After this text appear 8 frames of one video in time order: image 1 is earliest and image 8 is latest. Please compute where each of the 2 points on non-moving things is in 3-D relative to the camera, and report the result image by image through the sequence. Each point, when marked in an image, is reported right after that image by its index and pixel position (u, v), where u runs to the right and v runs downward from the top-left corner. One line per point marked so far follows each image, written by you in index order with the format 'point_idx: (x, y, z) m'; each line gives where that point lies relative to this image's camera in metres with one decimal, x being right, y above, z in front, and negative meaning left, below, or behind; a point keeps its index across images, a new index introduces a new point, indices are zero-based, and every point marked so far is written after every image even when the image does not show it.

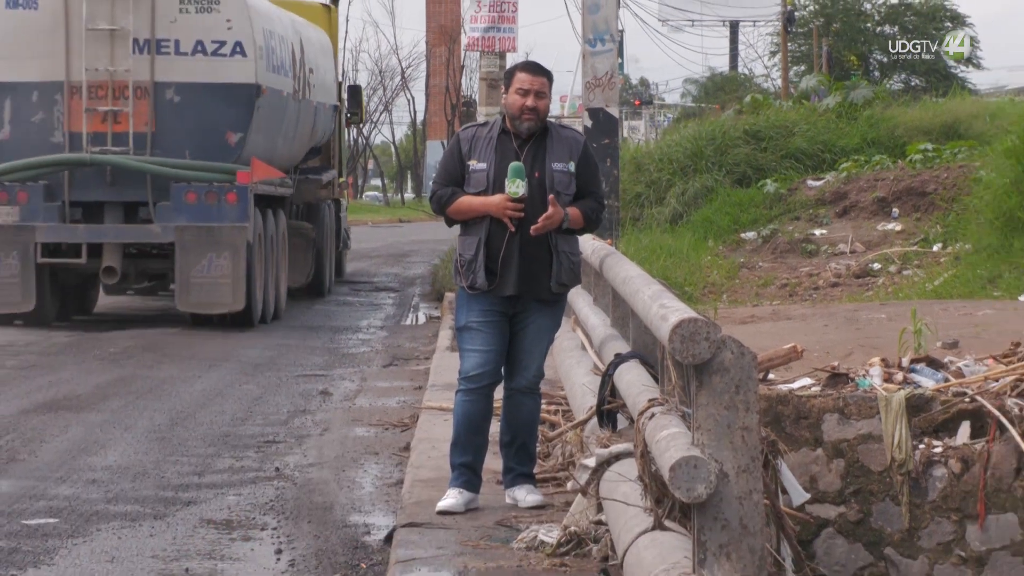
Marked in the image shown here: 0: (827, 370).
0: (+0.6, -0.2, +4.8) m
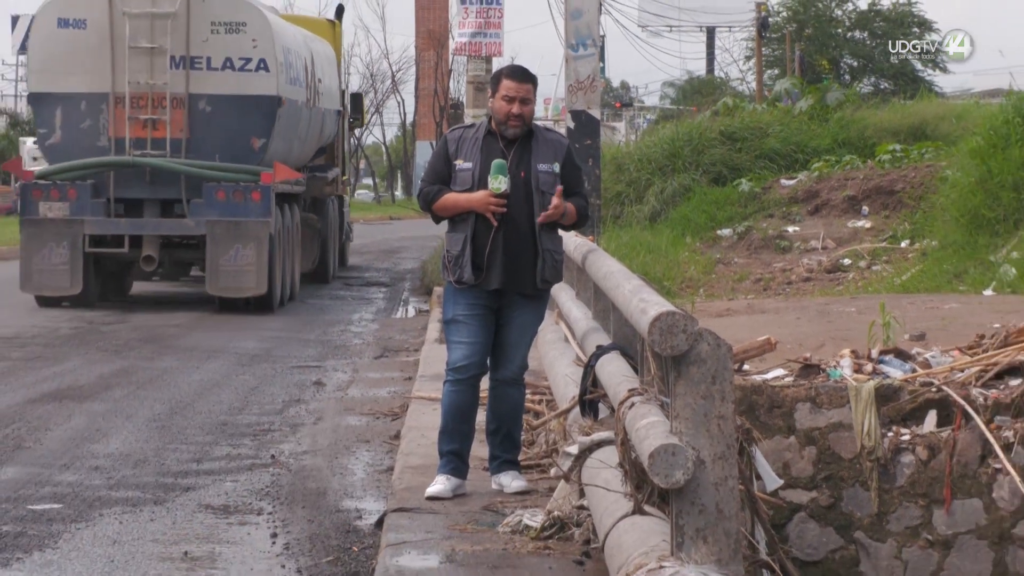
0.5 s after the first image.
0: (+0.6, -0.1, +5.0) m
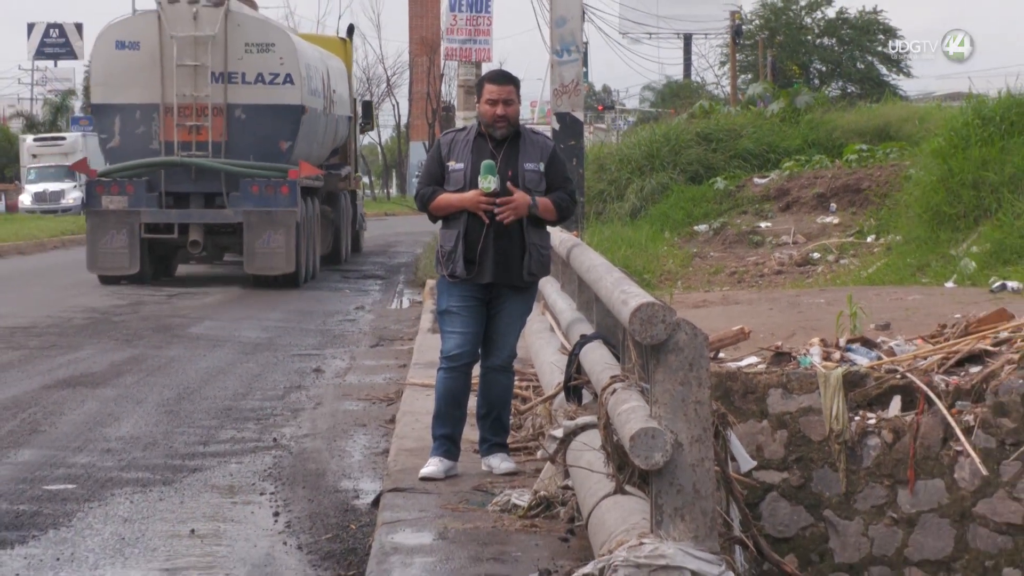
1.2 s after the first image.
0: (+0.6, -0.1, +5.3) m
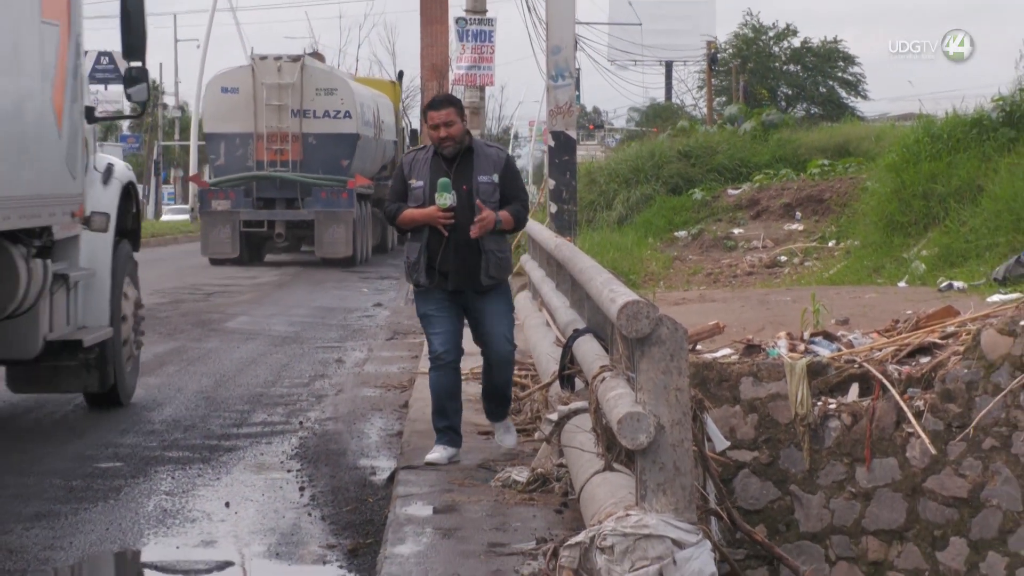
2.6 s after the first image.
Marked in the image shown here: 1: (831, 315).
0: (+0.6, -0.1, +5.9) m
1: (+0.9, -0.1, +6.8) m
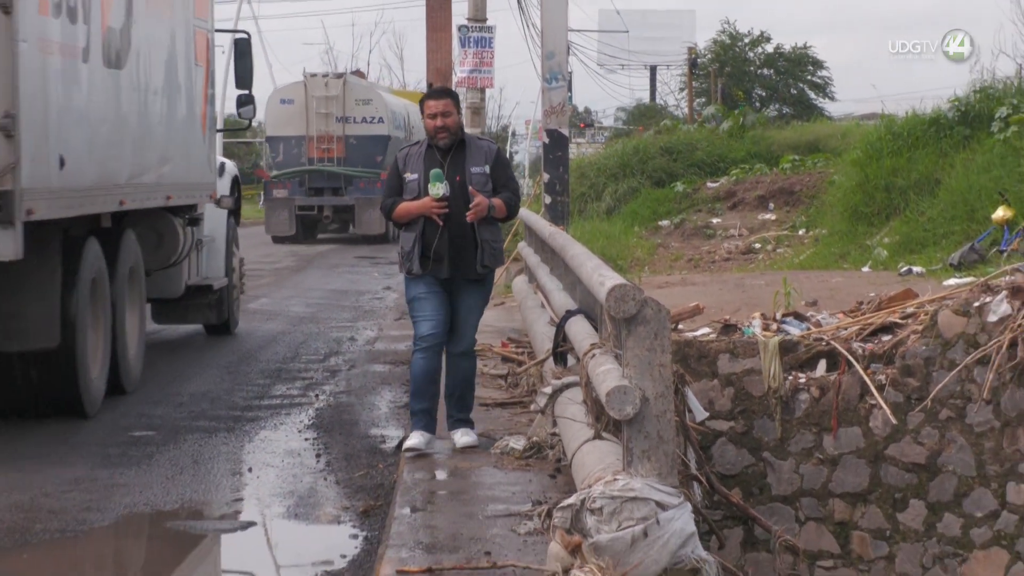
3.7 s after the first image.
0: (+0.5, -0.1, +6.5) m
1: (+0.8, 0.0, +7.3) m
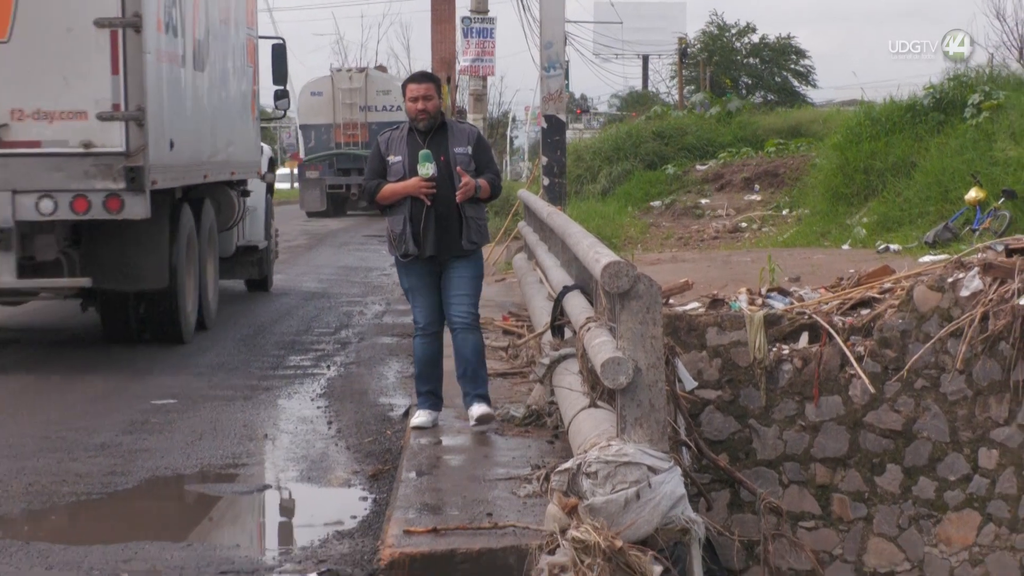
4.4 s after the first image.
0: (+0.5, 0.0, +6.9) m
1: (+0.8, 0.0, +7.7) m
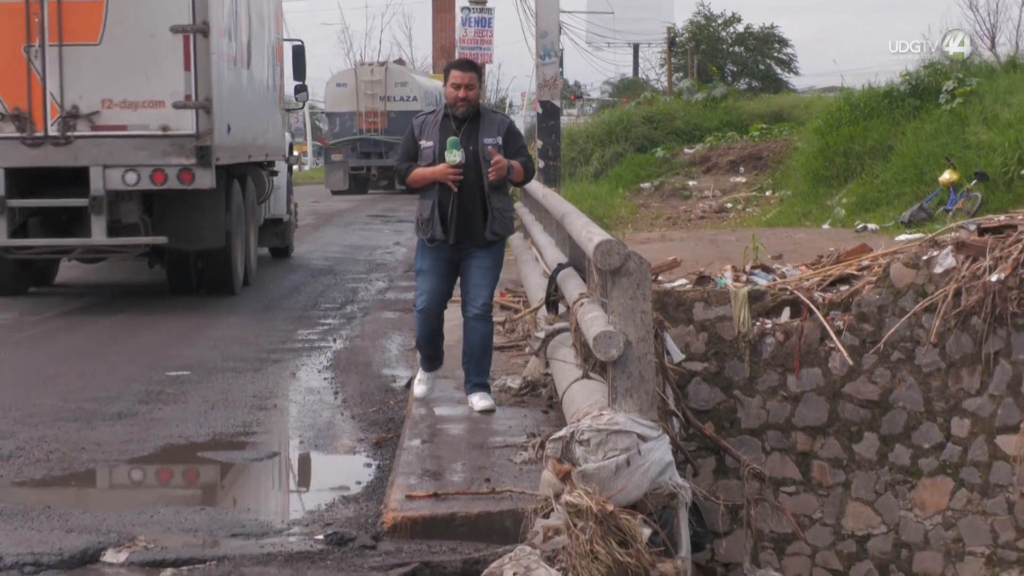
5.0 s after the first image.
0: (+0.5, 0.0, +7.2) m
1: (+0.8, +0.1, +8.1) m
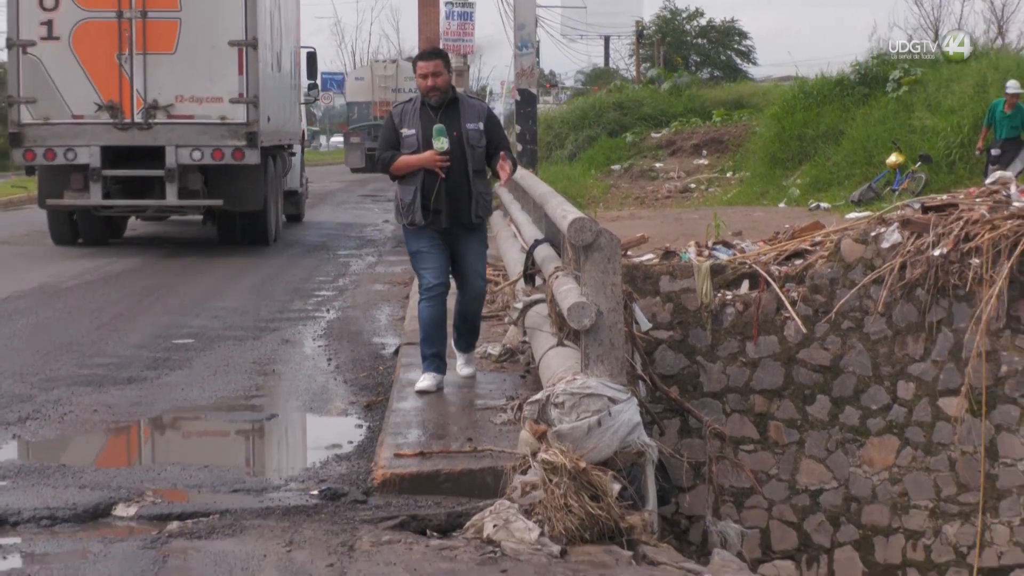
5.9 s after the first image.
0: (+0.5, +0.1, +7.8) m
1: (+0.8, +0.2, +8.6) m
